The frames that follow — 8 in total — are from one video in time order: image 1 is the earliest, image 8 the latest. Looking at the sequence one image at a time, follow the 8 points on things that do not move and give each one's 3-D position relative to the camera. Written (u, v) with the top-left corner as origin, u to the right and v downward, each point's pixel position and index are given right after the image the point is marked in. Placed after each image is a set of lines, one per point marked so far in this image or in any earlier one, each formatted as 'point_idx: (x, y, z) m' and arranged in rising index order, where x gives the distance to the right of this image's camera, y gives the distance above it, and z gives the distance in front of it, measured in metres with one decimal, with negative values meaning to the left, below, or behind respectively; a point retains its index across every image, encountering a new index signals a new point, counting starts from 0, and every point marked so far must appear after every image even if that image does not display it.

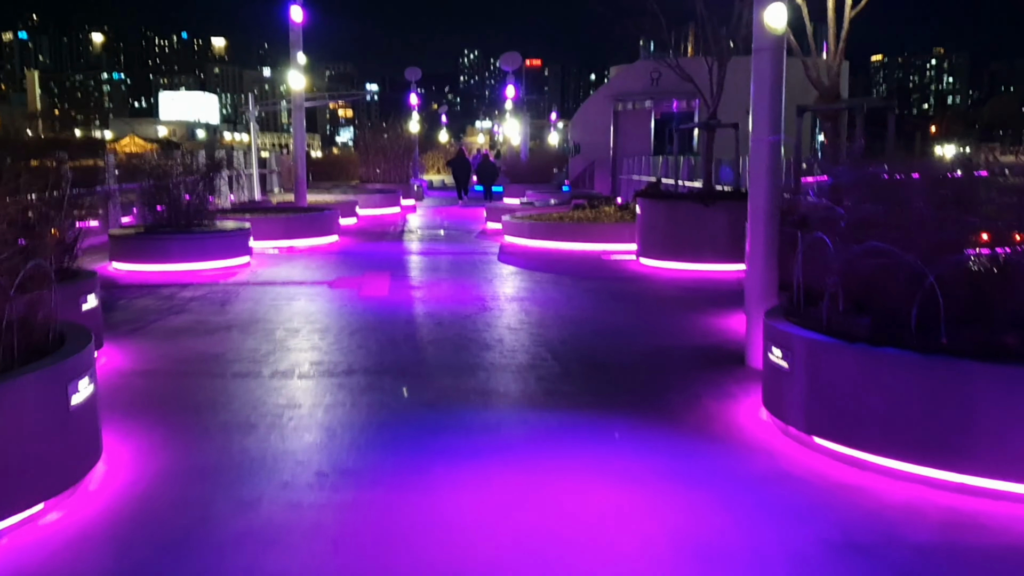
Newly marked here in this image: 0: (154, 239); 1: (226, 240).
0: (-4.4, +0.6, +11.8) m
1: (-3.6, +0.6, +12.2) m
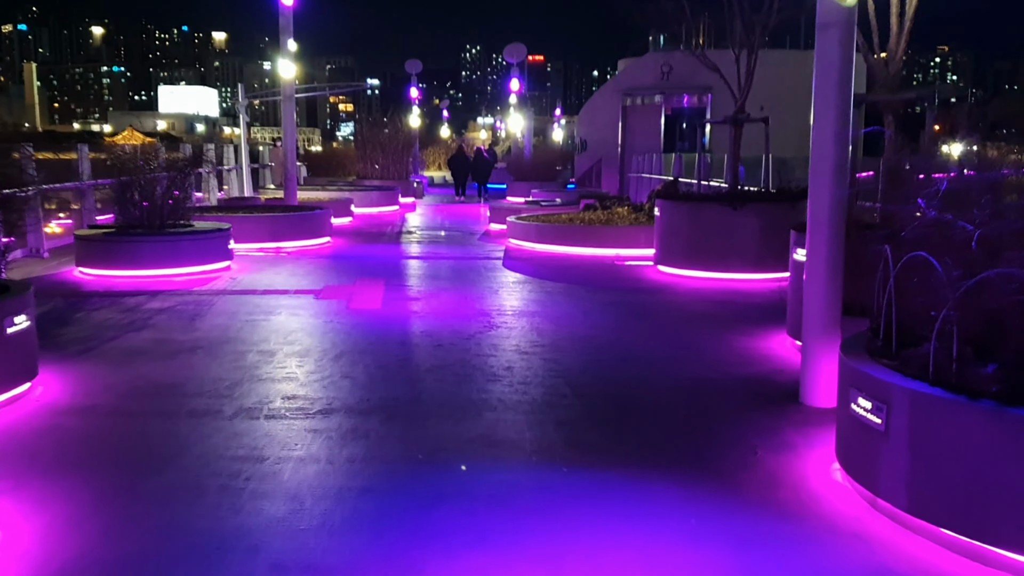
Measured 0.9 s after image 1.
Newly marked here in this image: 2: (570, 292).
0: (-4.3, +0.5, +10.6) m
1: (-3.5, +0.5, +11.1) m
2: (+0.6, 0.0, +10.2) m
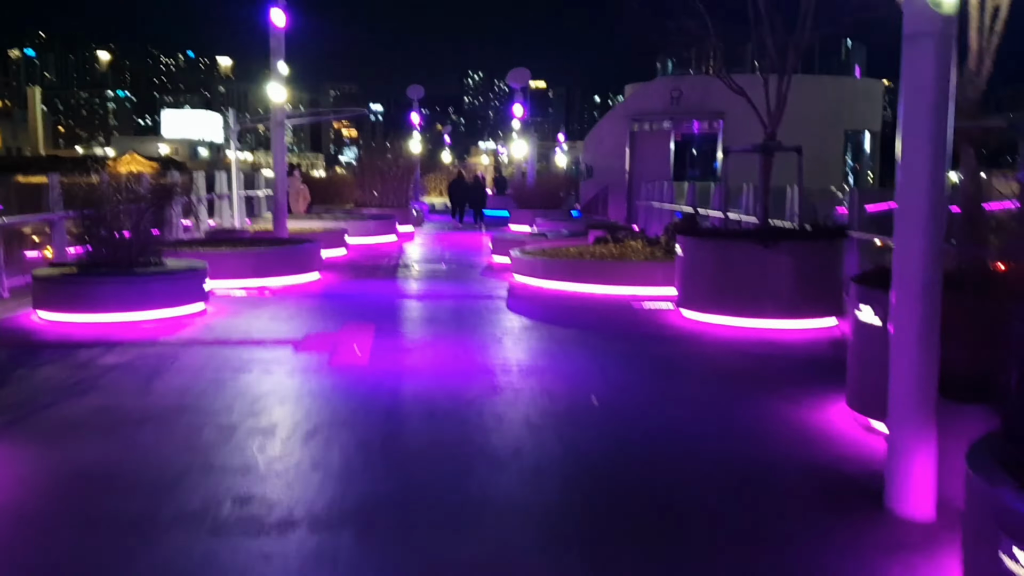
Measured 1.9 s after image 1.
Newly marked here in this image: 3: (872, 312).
0: (-4.2, 0.0, +9.5) m
1: (-3.5, 0.0, +10.0) m
2: (+0.7, -0.5, +9.1) m
3: (+2.2, -0.1, +5.8) m
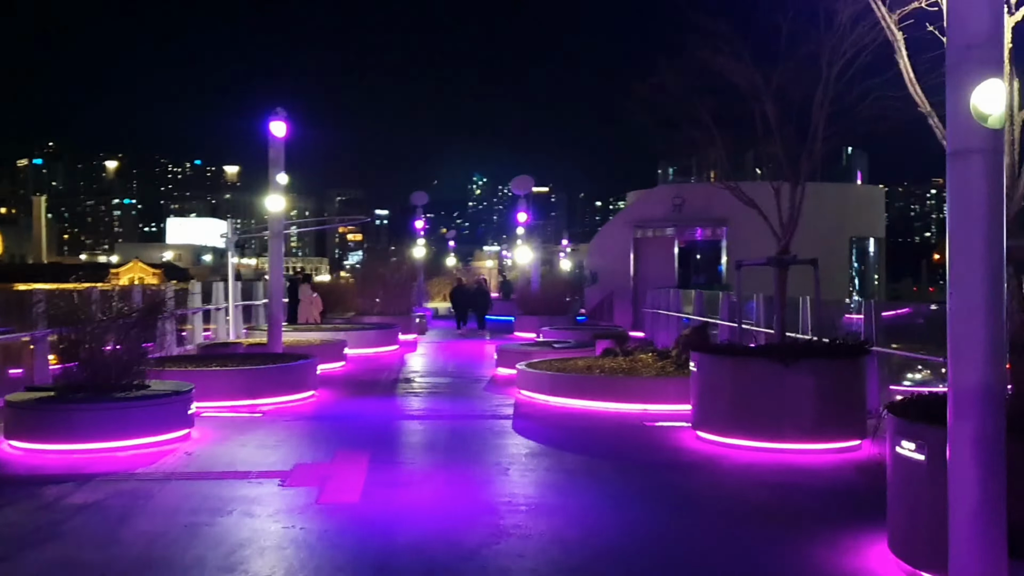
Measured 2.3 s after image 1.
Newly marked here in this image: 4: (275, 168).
0: (-4.2, -1.1, +8.9) m
1: (-3.4, -1.2, +9.4) m
2: (+0.7, -1.6, +8.4) m
3: (+2.2, -0.9, +5.2) m
4: (-3.6, +1.8, +14.8) m
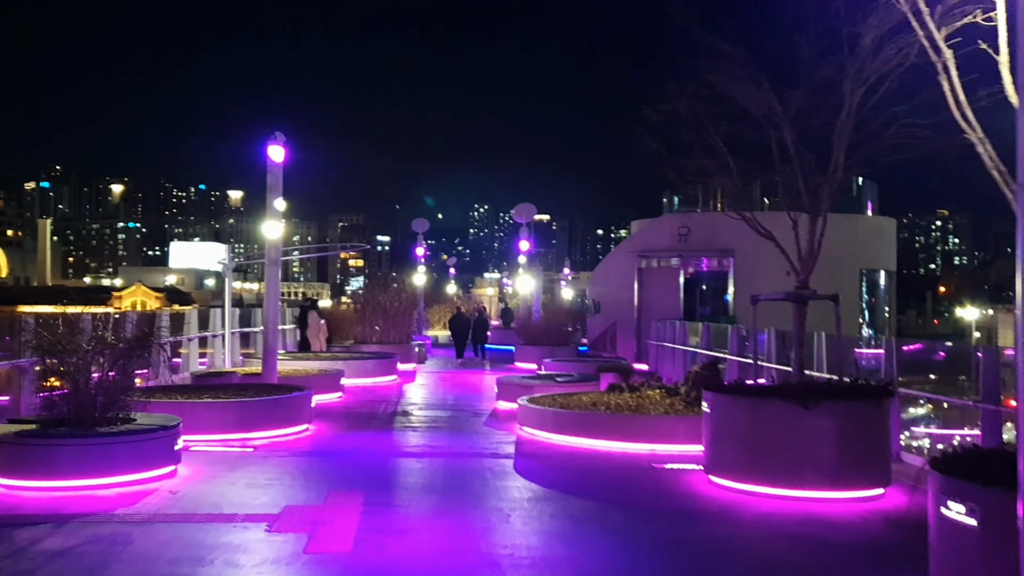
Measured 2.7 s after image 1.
0: (-4.2, -1.4, +8.5) m
1: (-3.4, -1.4, +8.9) m
2: (+0.7, -1.9, +8.0) m
3: (+2.2, -1.1, +4.7) m
4: (-3.6, +1.4, +14.4) m
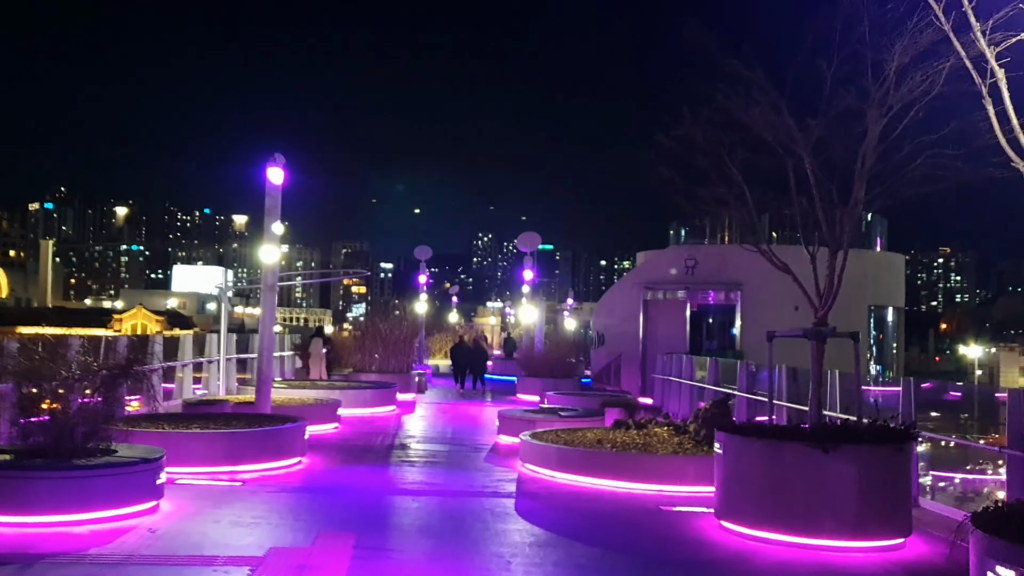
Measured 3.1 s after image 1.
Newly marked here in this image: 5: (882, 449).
0: (-4.1, -1.6, +8.0) m
1: (-3.4, -1.7, +8.4) m
2: (+0.7, -2.1, +7.4) m
3: (+2.2, -1.3, +4.2) m
4: (-3.5, +1.0, +14.0) m
5: (+3.2, -1.4, +8.2) m
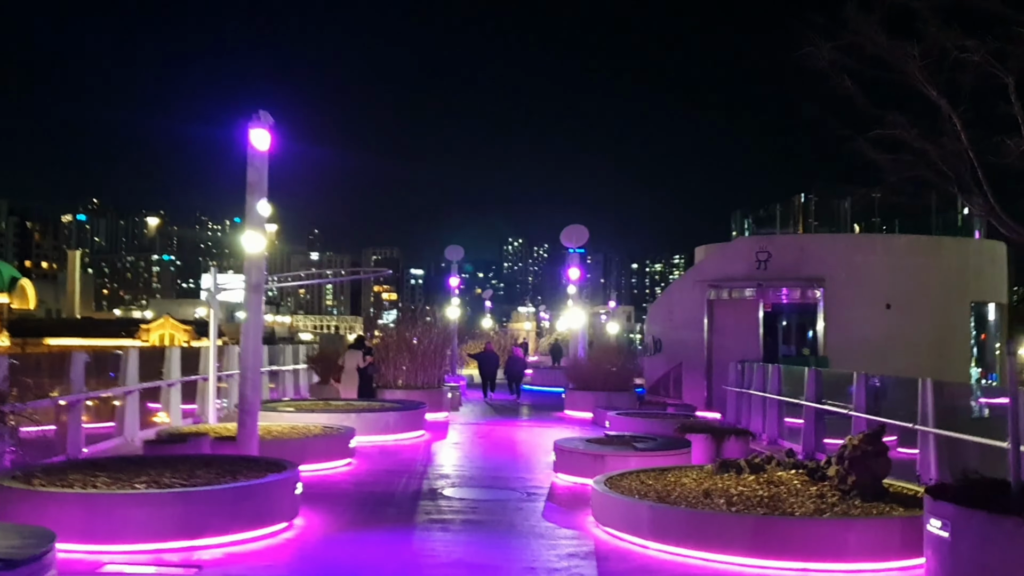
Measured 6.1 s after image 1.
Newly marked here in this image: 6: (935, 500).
0: (-3.6, -1.6, +4.7) m
1: (-2.9, -1.6, +5.1) m
2: (+1.2, -2.0, +4.0) m
3: (+2.6, -1.1, +0.8) m
4: (-2.8, +1.0, +10.7) m
5: (+3.7, -1.2, +4.7) m
6: (+2.5, -1.3, +5.7) m
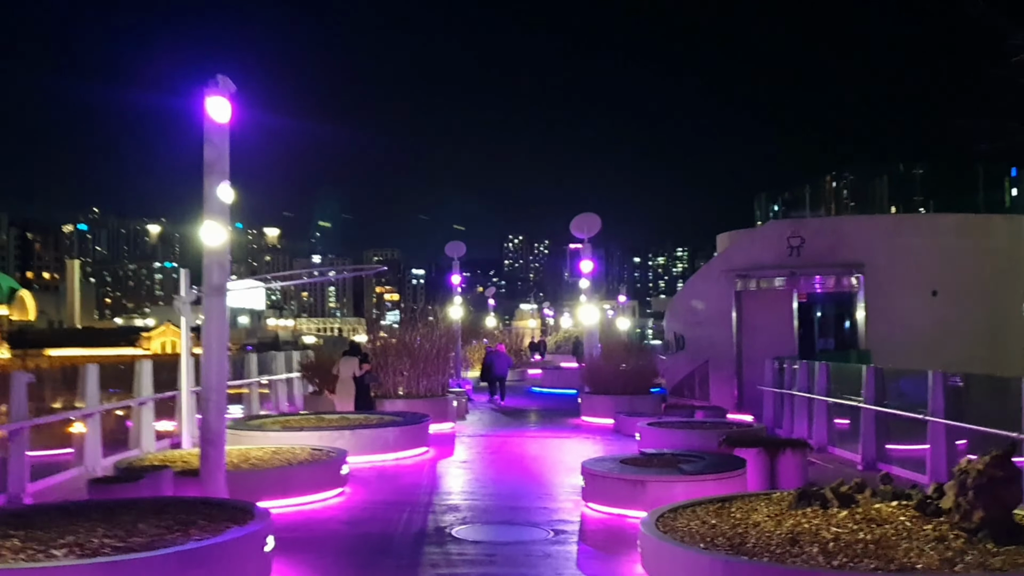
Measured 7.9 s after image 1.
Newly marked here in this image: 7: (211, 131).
0: (-3.4, -1.6, +2.9) m
1: (-2.7, -1.7, +3.3) m
2: (+1.4, -2.0, +2.1) m
3: (+2.8, -1.0, -1.1) m
4: (-2.7, +1.0, +8.8) m
5: (+3.8, -1.1, +2.8) m
6: (+2.7, -1.2, +3.8) m
7: (-2.7, +1.4, +8.9) m
